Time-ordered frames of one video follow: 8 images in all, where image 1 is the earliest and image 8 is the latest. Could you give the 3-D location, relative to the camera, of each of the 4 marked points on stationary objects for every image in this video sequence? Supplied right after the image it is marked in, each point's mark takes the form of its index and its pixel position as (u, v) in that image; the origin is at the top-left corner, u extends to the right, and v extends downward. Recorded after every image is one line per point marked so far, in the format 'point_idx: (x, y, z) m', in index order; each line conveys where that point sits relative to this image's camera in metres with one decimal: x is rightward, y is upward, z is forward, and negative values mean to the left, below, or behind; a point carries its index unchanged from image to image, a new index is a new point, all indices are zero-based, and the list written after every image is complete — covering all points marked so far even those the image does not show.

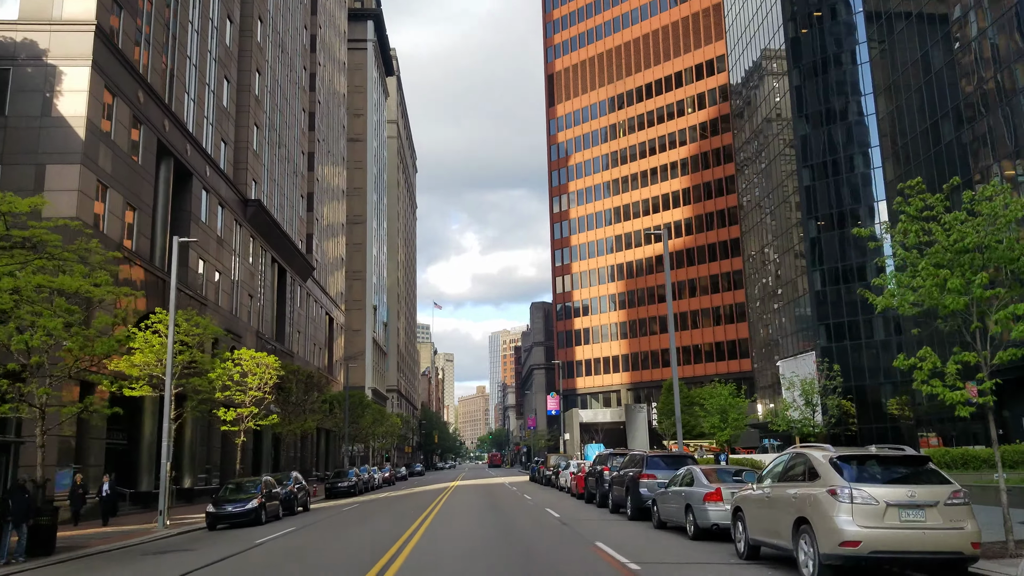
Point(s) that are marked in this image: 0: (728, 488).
0: (+3.7, -3.5, +14.0) m
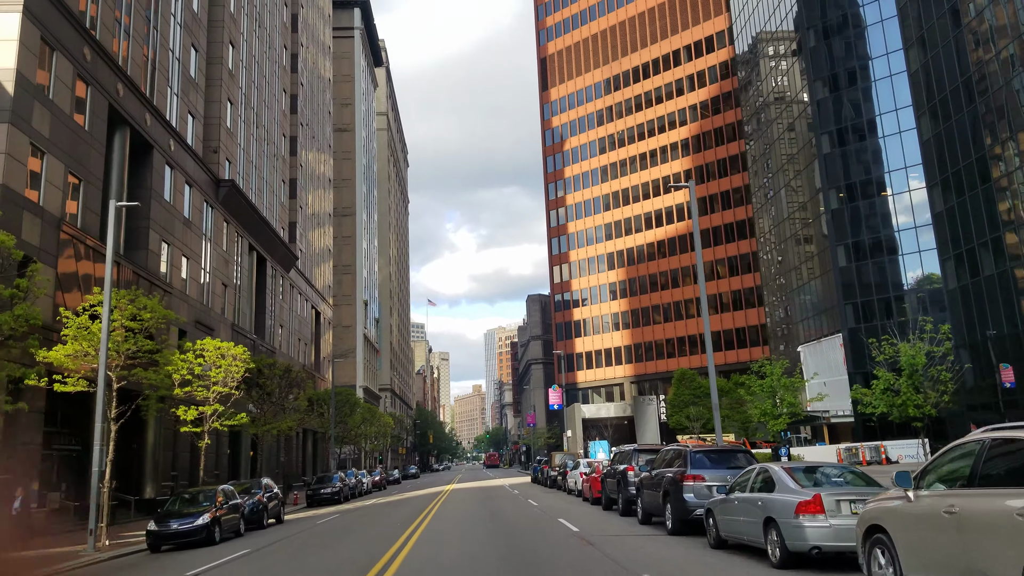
0: (+3.9, -2.6, +10.0) m
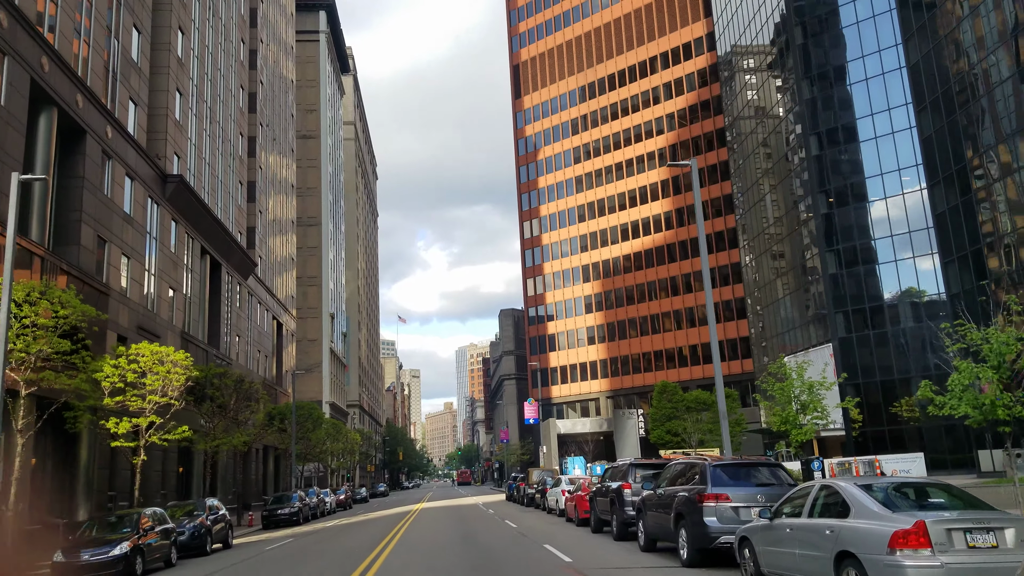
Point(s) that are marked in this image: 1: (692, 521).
0: (+3.8, -2.1, +7.2) m
1: (+2.7, -3.5, +12.2) m
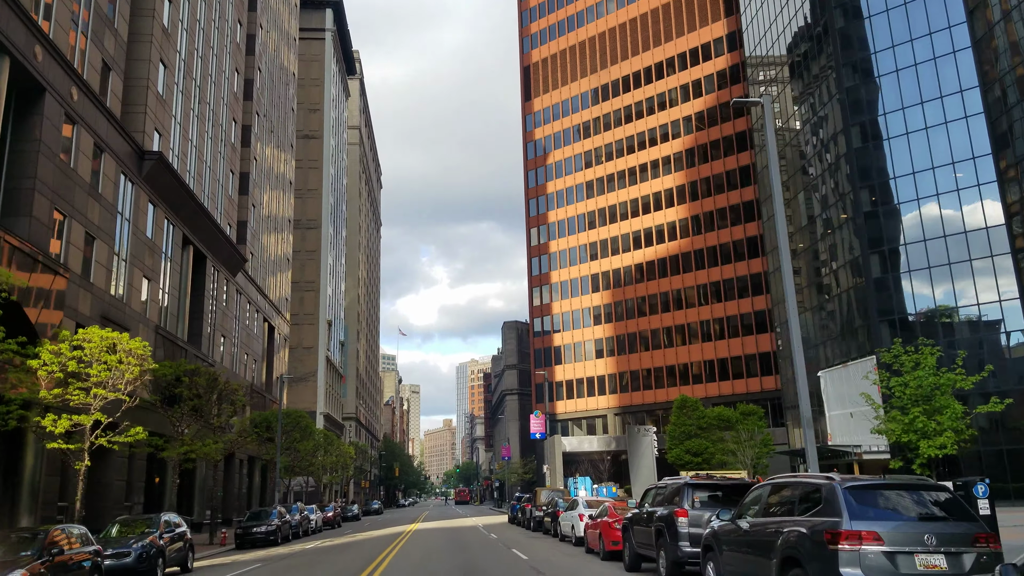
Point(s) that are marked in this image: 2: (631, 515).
0: (+4.1, -1.3, +3.2) m
1: (+3.0, -2.8, +8.1) m
2: (+2.4, -4.5, +16.3) m
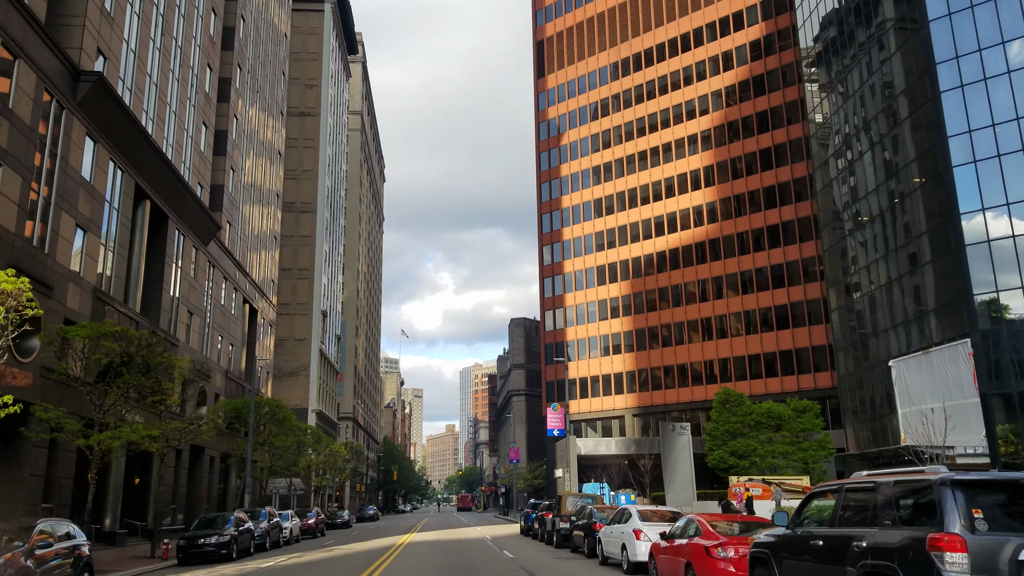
0: (+4.6, +0.5, -3.9) m
1: (+3.5, -1.1, +1.1) m
2: (+2.9, -2.8, +9.2) m
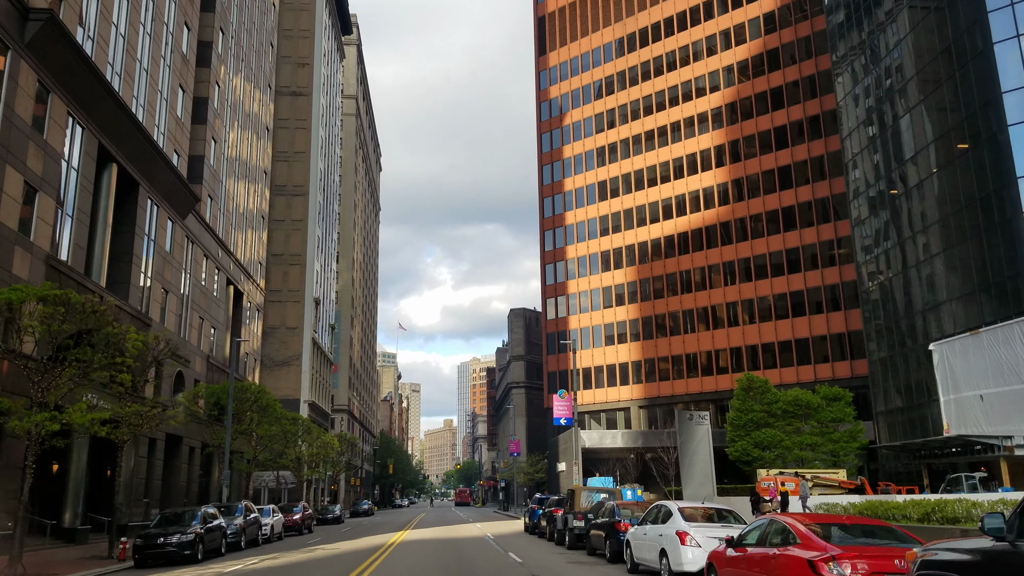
0: (+4.9, +1.4, -7.3) m
1: (+3.8, -0.2, -2.3) m
2: (+3.2, -1.9, +5.8) m
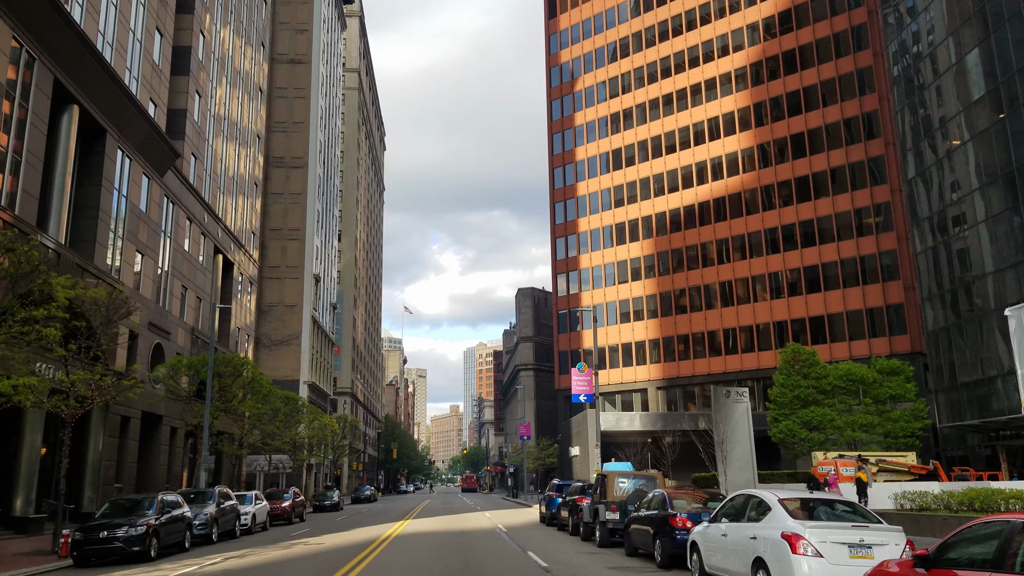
0: (+5.1, +2.2, -11.4) m
1: (+4.0, +0.8, -6.4) m
2: (+3.5, -0.8, +1.7) m
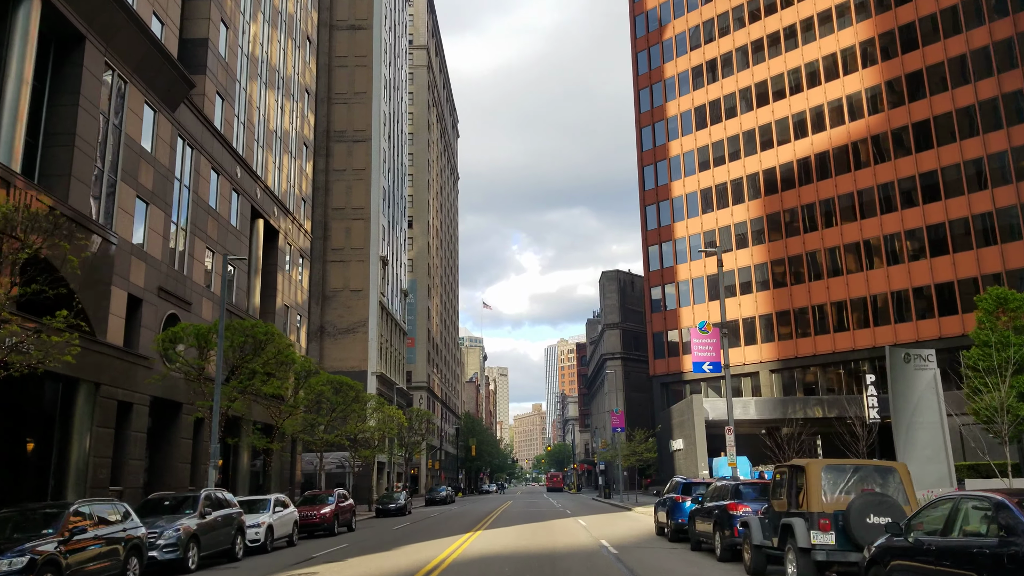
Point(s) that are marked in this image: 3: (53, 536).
0: (+3.6, +4.3, -20.0) m
1: (+3.1, +2.9, -14.9) m
2: (+3.3, +1.3, -6.7) m
3: (-7.1, -3.9, +12.7) m
